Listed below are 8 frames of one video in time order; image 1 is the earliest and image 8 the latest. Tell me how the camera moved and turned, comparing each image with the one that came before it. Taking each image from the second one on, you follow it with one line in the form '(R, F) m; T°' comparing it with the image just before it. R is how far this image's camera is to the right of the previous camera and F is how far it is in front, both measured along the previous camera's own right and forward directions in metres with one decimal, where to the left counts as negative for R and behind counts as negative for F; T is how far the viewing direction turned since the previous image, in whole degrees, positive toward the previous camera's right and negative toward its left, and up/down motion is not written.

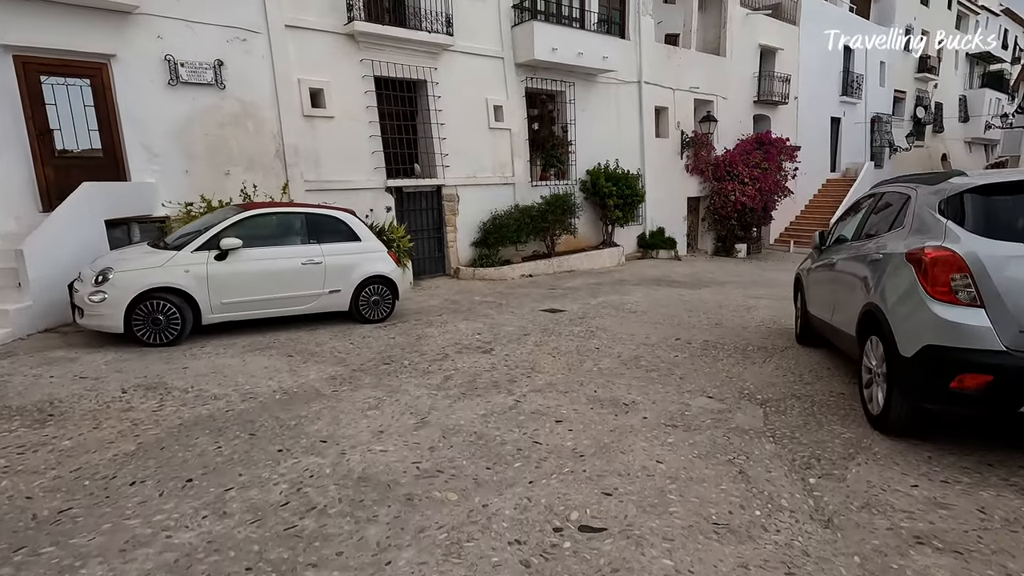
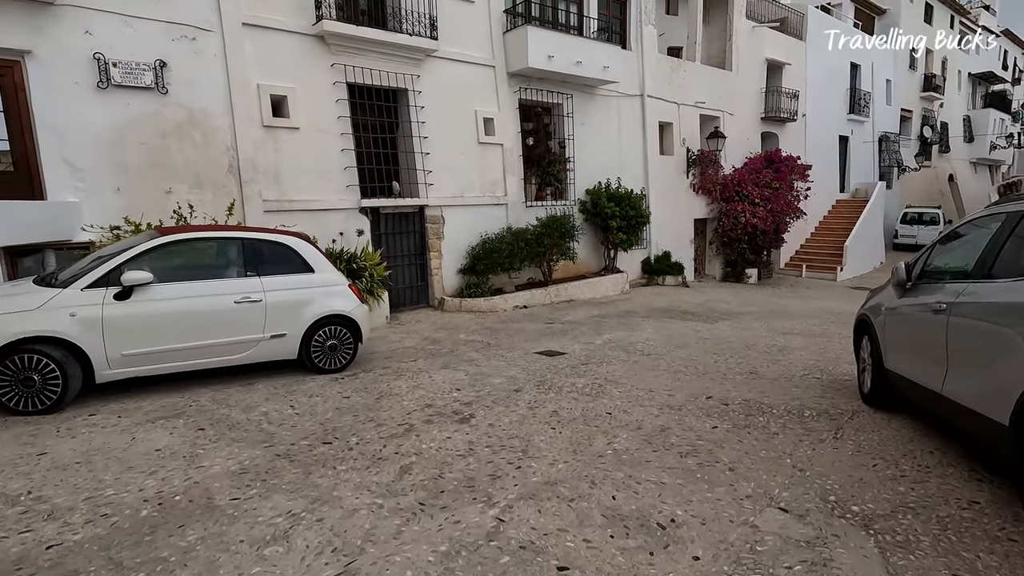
(+0.1, +1.3) m; 0°
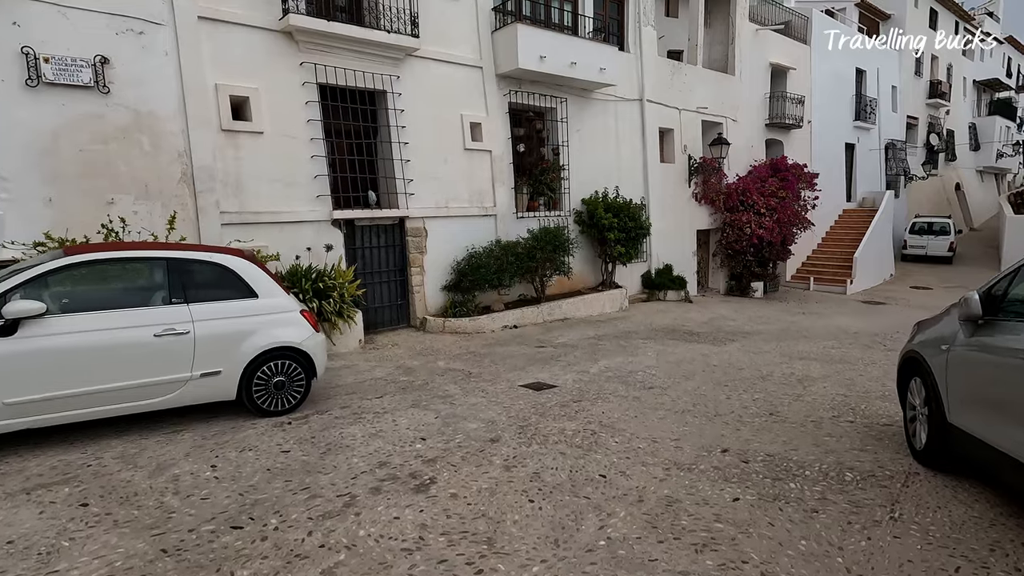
(+0.2, +0.8) m; 0°
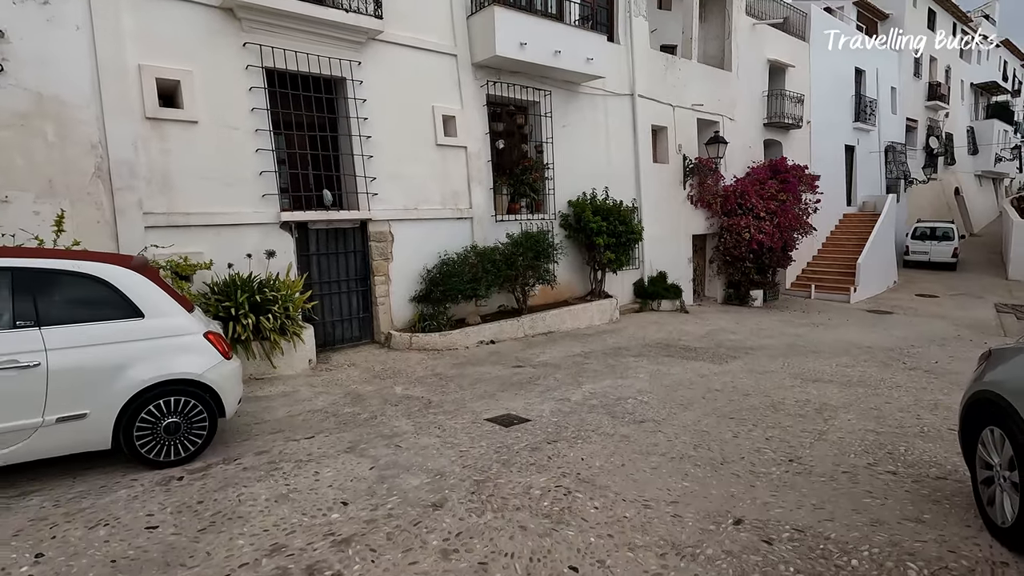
(+0.3, +1.0) m; +1°
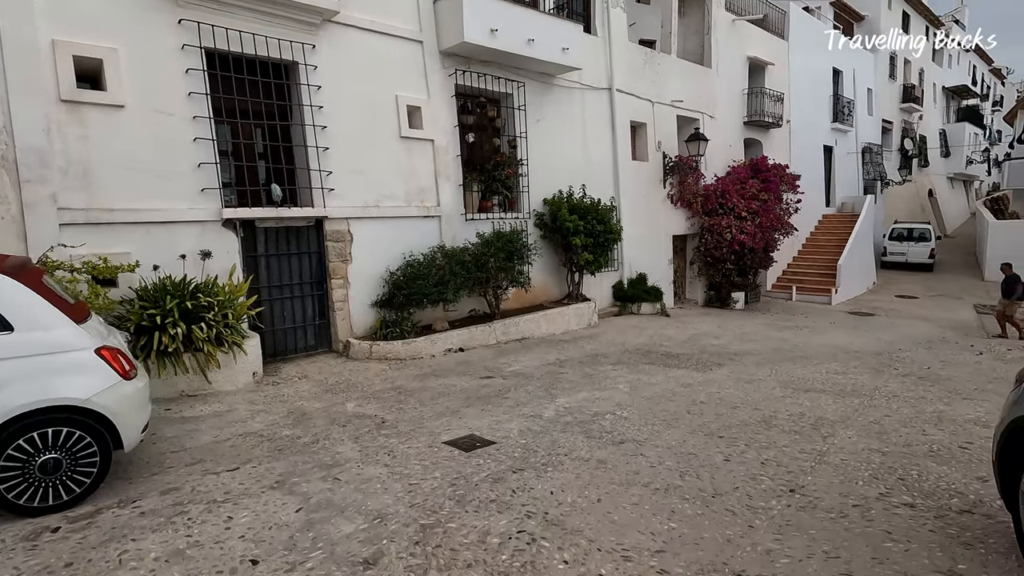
(+0.2, +0.6) m; +2°
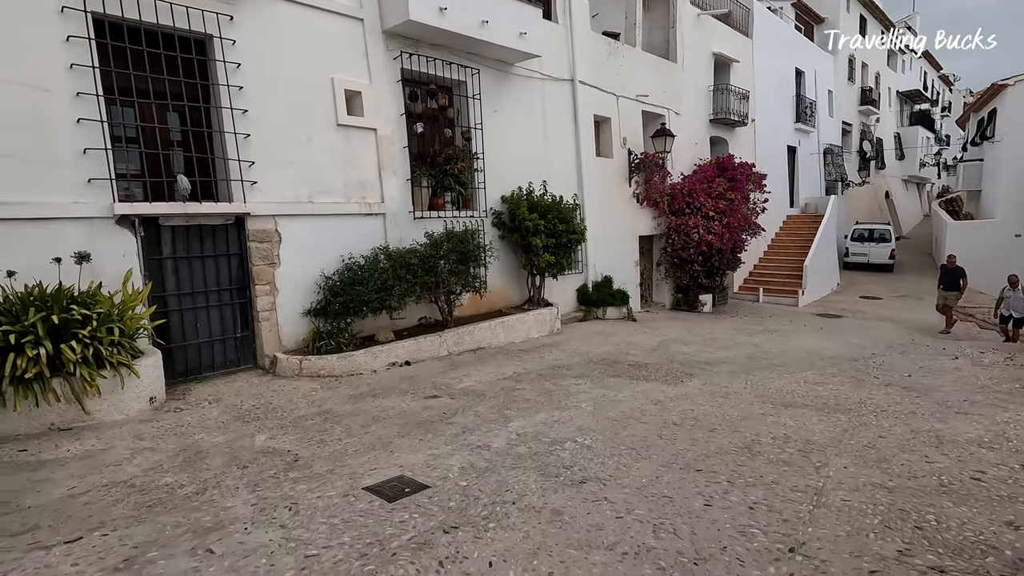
(+0.2, +0.8) m; +3°
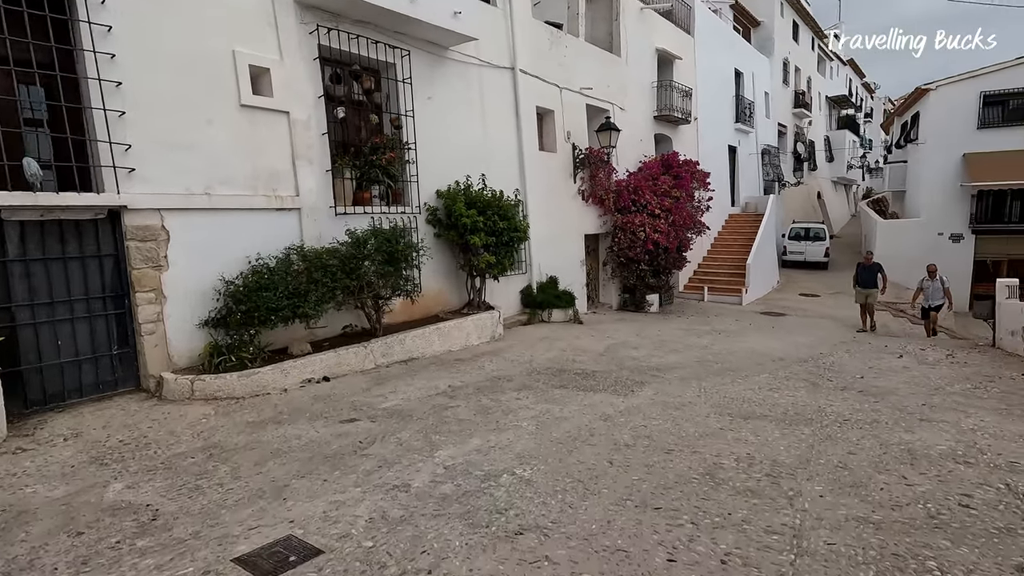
(+0.2, +0.7) m; +6°
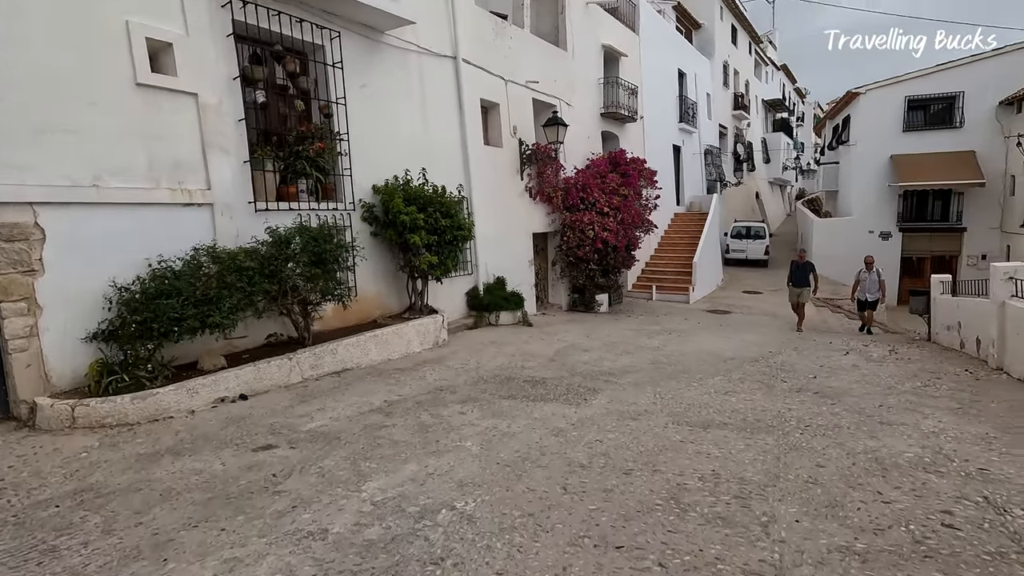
(+0.1, +0.5) m; +5°
